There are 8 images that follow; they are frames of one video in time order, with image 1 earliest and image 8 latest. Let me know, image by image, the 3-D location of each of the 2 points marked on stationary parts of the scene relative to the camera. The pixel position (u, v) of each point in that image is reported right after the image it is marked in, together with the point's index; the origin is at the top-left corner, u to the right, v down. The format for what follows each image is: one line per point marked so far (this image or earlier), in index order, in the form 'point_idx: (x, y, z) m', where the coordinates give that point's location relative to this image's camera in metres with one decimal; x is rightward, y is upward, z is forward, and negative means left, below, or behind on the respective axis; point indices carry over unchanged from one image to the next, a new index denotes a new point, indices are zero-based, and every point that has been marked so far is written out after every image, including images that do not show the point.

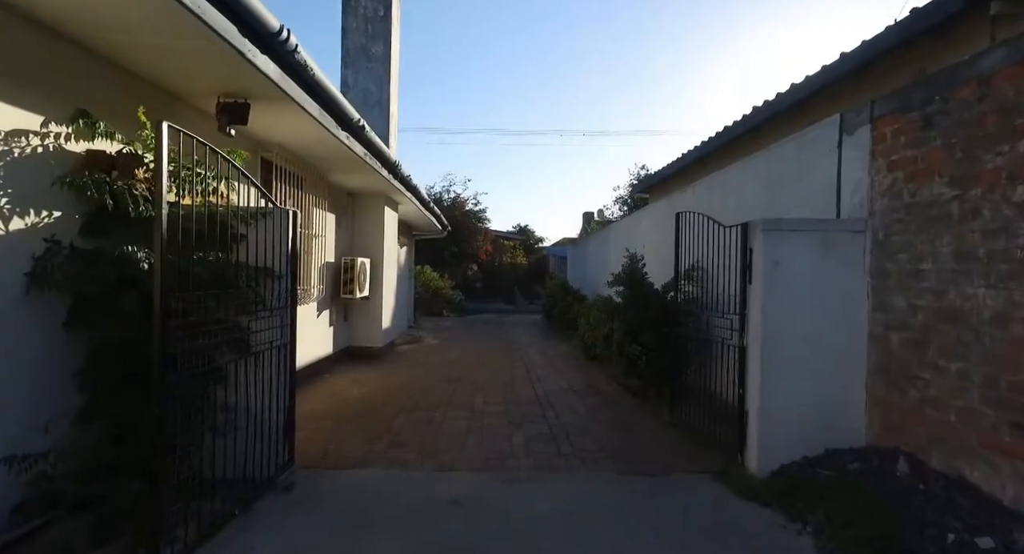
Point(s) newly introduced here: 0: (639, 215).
0: (+2.5, +1.2, +9.4) m
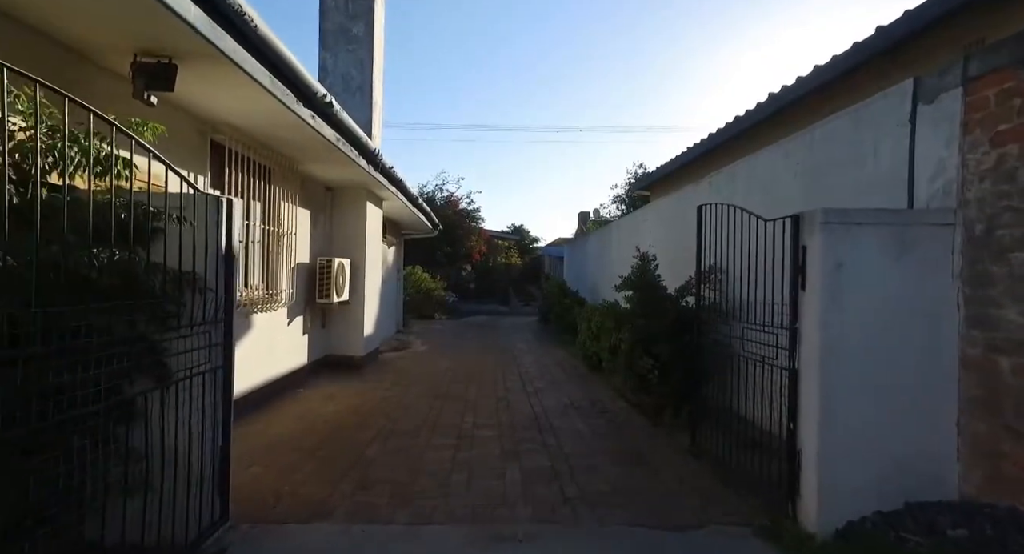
0: (+2.4, +1.2, +8.7) m
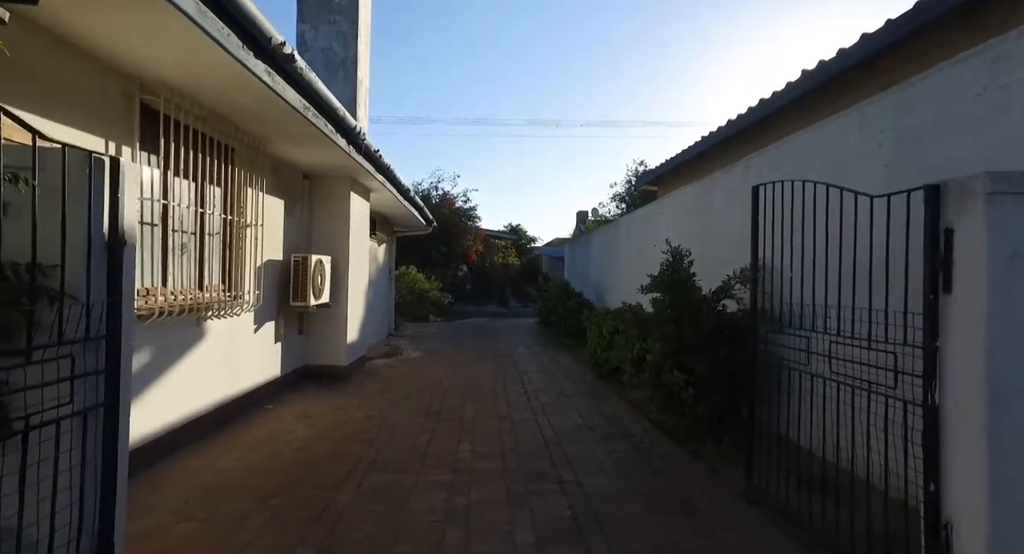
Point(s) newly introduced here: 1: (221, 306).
0: (+2.4, +1.2, +7.9) m
1: (-2.8, -0.3, +4.5) m
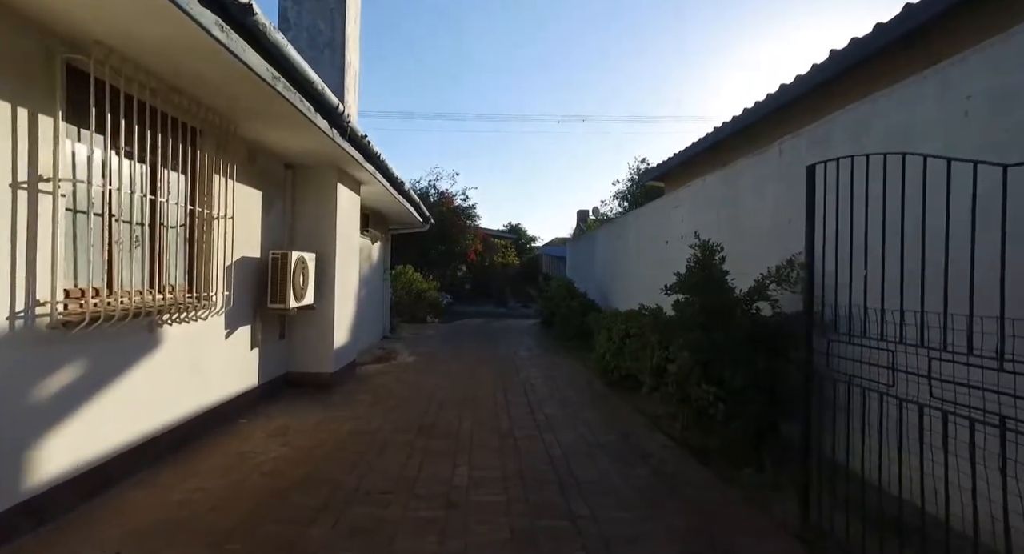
0: (+2.5, +1.2, +7.4) m
1: (-2.7, -0.3, +3.9) m
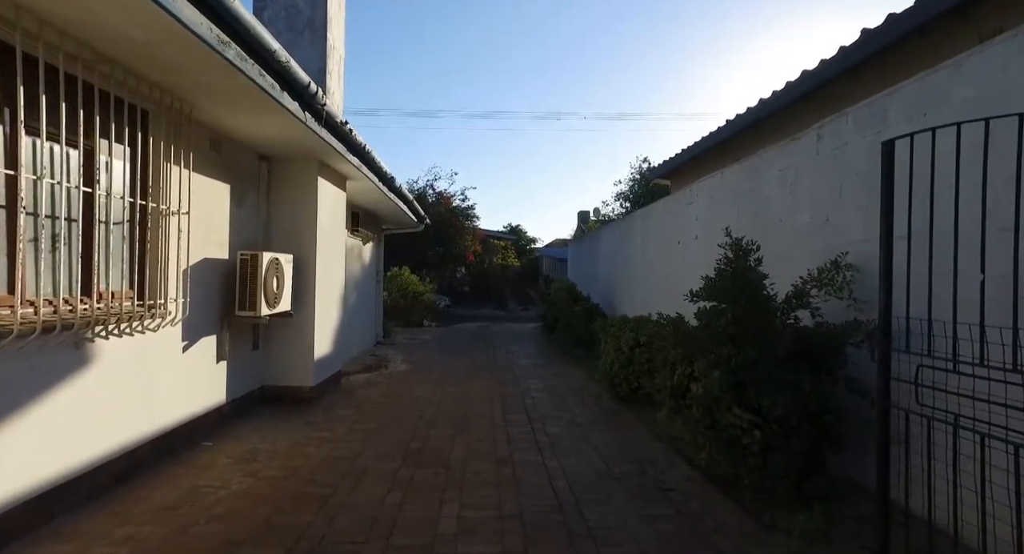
0: (+2.5, +1.2, +6.8) m
1: (-2.8, -0.3, +3.3) m
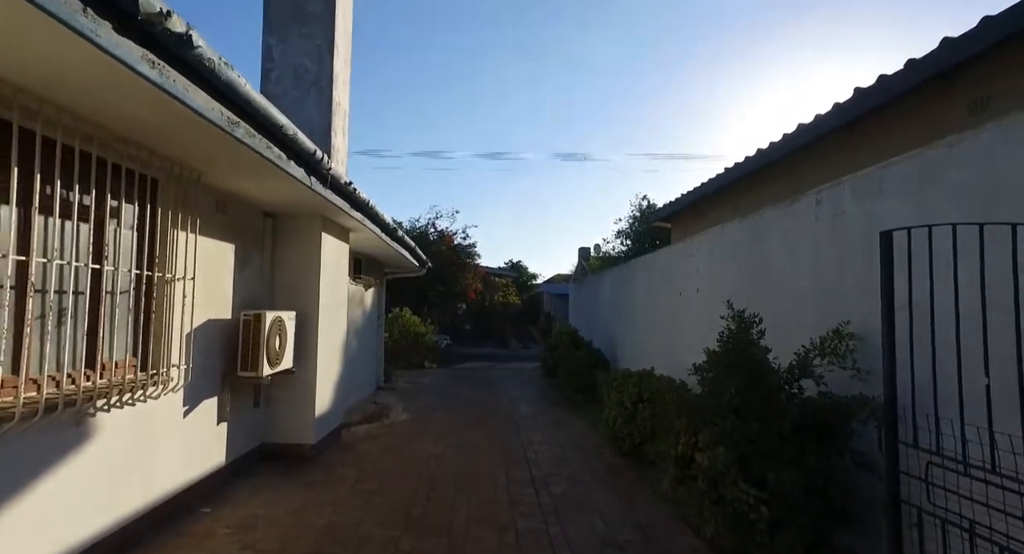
0: (+2.5, +0.4, +6.9) m
1: (-2.7, -0.8, +3.3) m
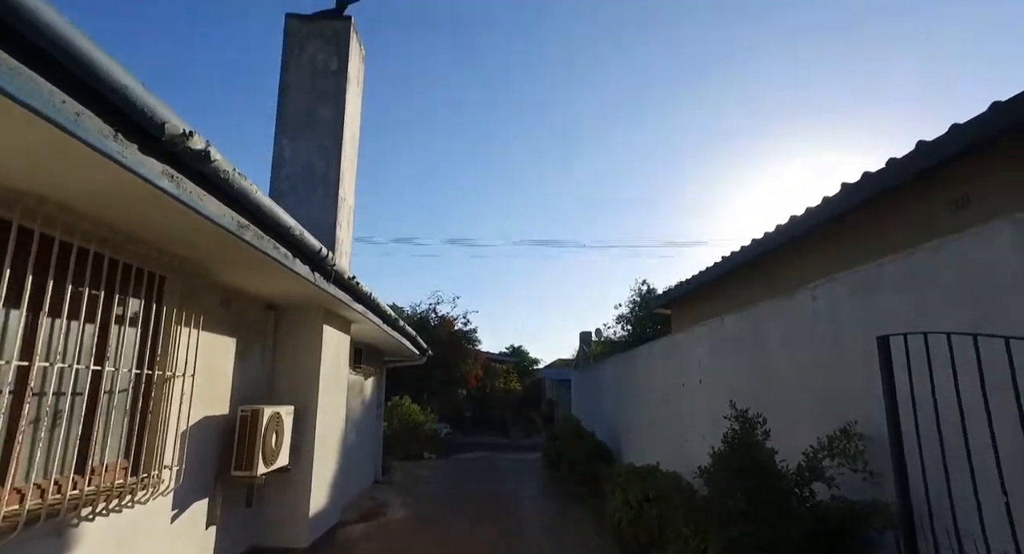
0: (+2.5, -0.9, +6.9) m
1: (-2.7, -1.5, +3.2) m
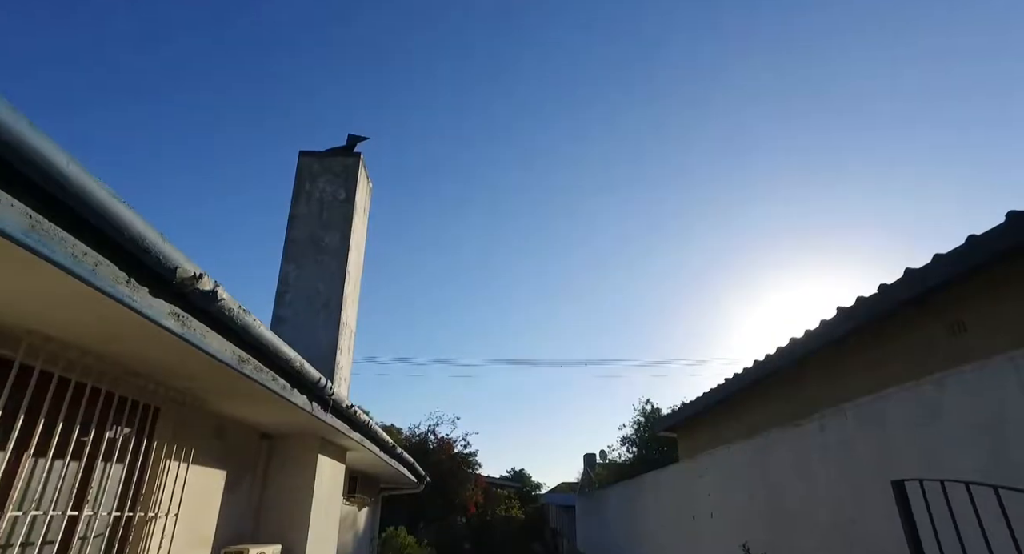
0: (+2.5, -2.7, +6.7) m
1: (-2.7, -2.5, +2.9) m
